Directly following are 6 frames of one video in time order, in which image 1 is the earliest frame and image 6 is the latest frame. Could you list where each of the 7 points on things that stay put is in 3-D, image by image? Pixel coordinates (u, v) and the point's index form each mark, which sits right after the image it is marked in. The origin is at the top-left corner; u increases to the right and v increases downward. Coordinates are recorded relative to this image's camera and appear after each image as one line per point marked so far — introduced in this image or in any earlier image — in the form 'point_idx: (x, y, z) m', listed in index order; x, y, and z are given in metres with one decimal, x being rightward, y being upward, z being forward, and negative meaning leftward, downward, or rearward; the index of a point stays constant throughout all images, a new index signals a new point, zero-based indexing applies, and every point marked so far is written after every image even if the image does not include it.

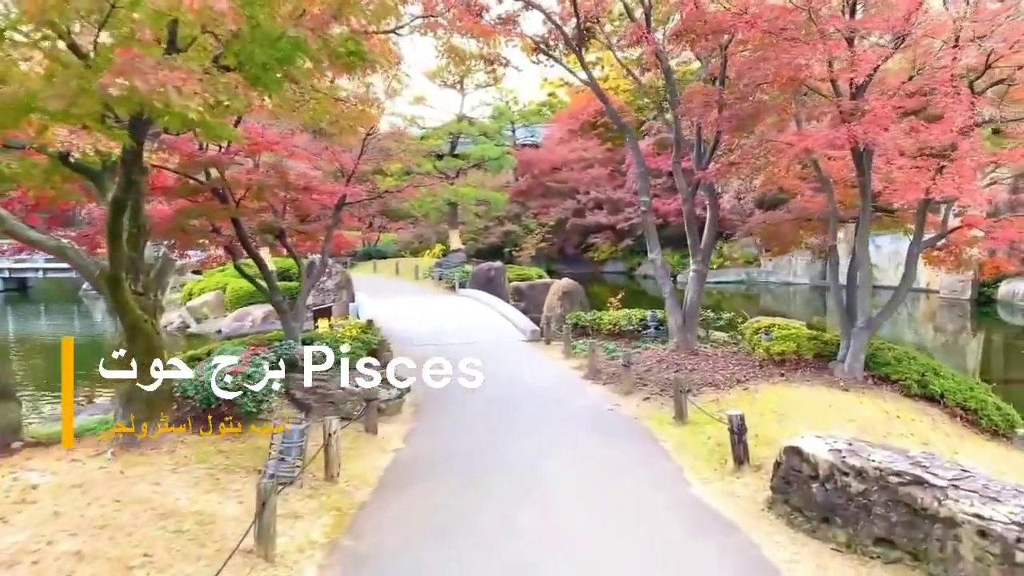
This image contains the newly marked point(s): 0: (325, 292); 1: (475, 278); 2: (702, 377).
0: (-3.9, -0.1, +16.9) m
1: (-0.9, +0.2, +19.3) m
2: (+2.0, -1.0, +8.3) m
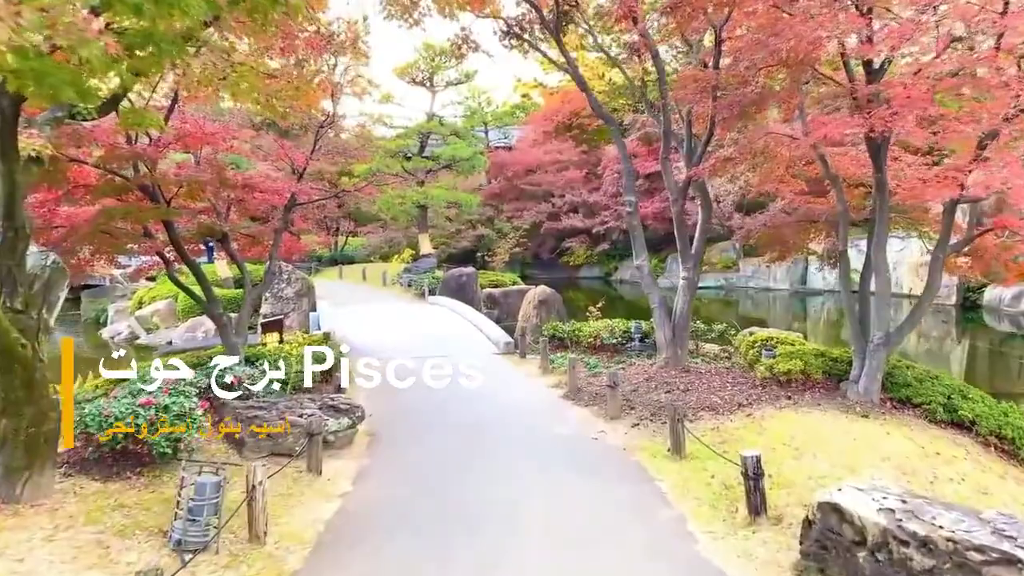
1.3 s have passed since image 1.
0: (-4.5, -0.2, +15.8) m
1: (-1.6, +0.1, +18.2) m
2: (+1.7, -1.1, +7.3) m
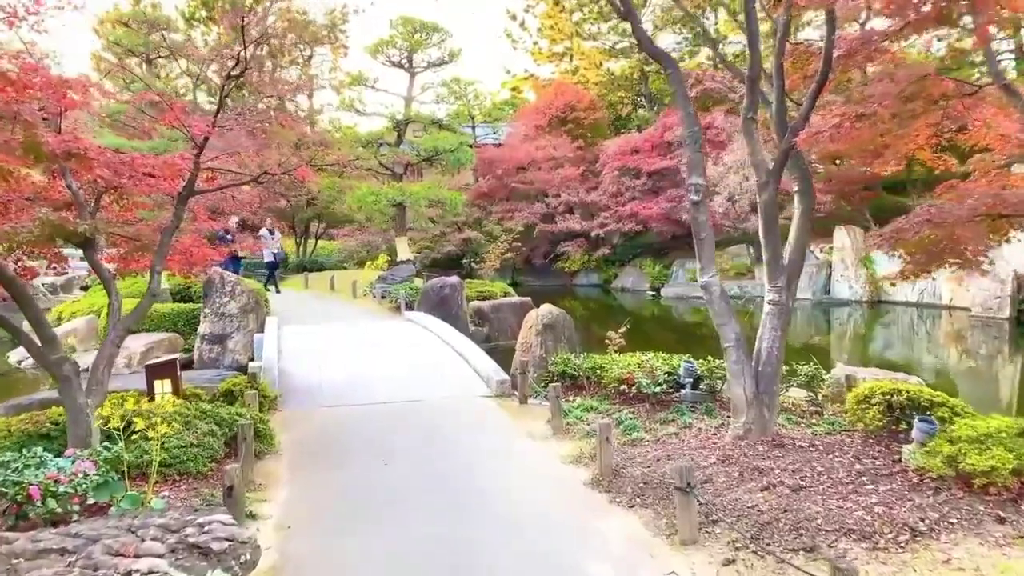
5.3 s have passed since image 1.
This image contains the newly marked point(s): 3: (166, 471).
0: (-4.6, -0.5, +12.7) m
1: (-1.7, -0.2, +15.2) m
2: (+1.7, -1.3, +4.4) m
3: (-2.4, -1.3, +5.5) m
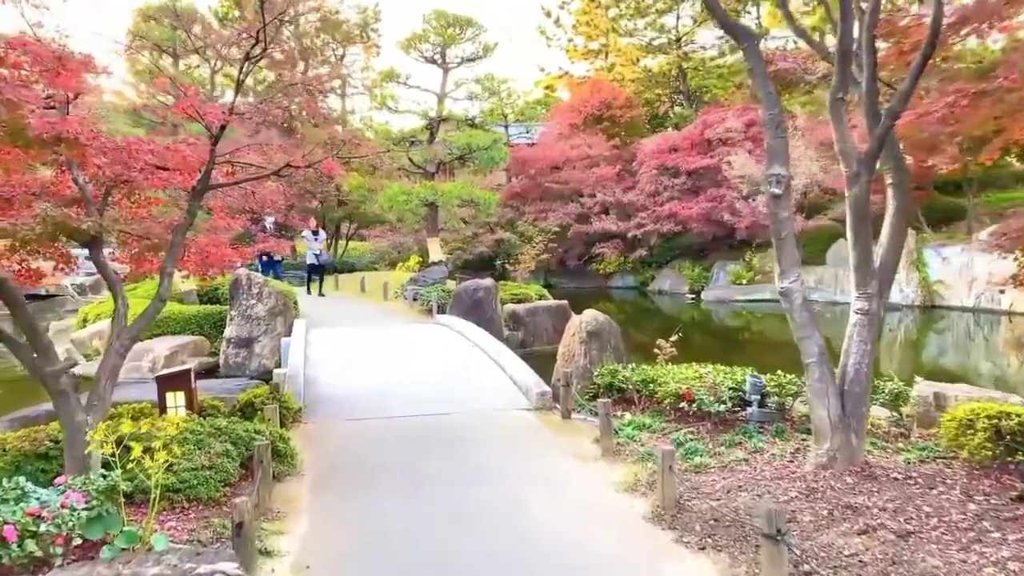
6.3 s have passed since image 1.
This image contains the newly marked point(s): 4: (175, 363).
0: (-4.0, -0.5, +12.2) m
1: (-1.0, -0.2, +14.6) m
2: (+2.0, -1.3, +3.6) m
3: (-2.1, -1.3, +4.9) m
4: (-5.2, -1.2, +12.1) m
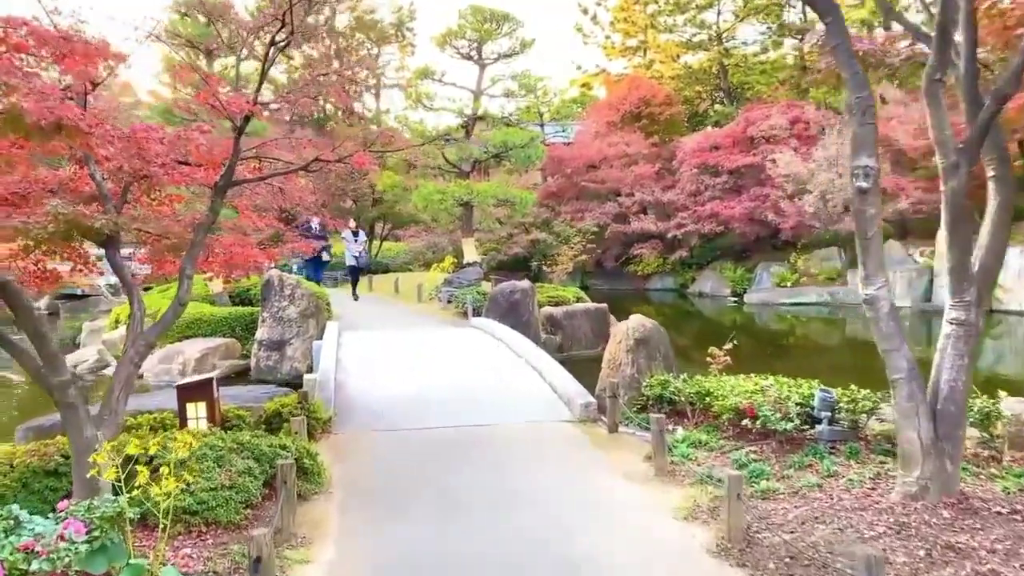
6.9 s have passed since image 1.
0: (-3.4, -0.5, +11.9) m
1: (-0.4, -0.3, +14.1) m
2: (+2.2, -1.3, +3.0) m
3: (-1.9, -1.3, +4.5) m
4: (-4.6, -1.2, +11.8) m
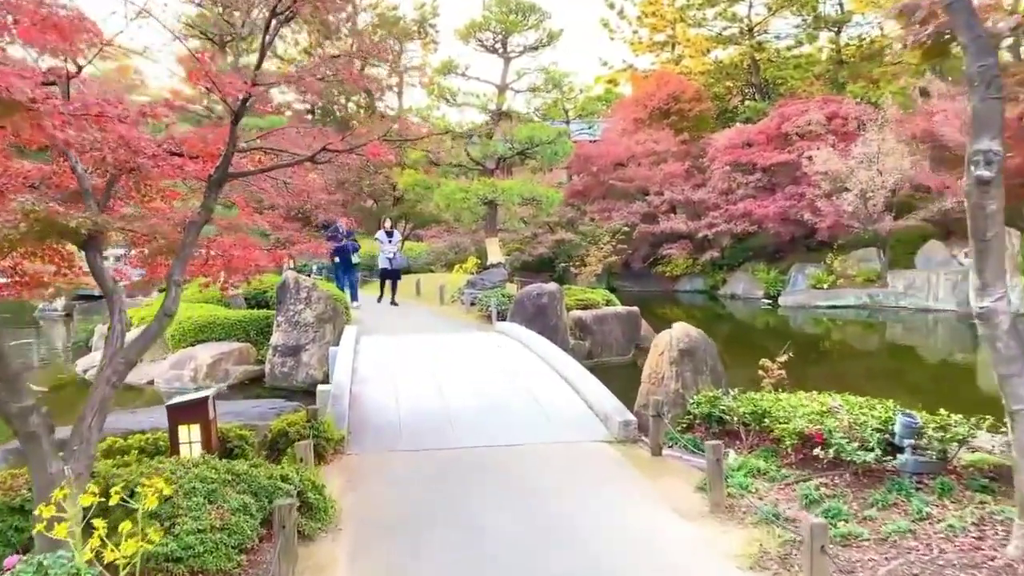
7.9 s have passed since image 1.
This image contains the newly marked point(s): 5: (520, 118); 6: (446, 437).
0: (-3.0, -0.6, +11.2) m
1: (+0.1, -0.3, +13.4) m
2: (+2.4, -1.4, +2.3) m
3: (-1.7, -1.4, +3.9) m
4: (-4.2, -1.2, +11.2) m
5: (+0.2, +4.2, +19.2) m
6: (-0.6, -1.3, +6.9) m
